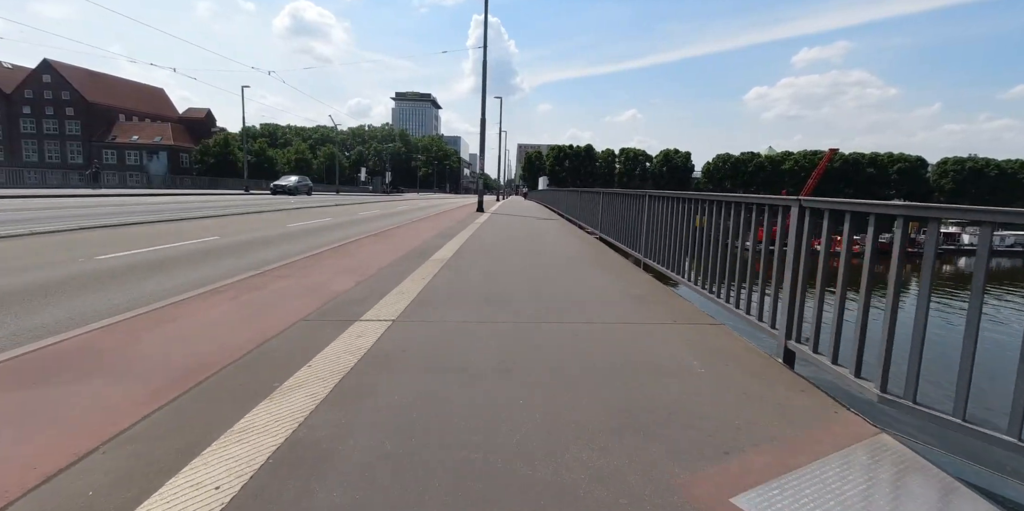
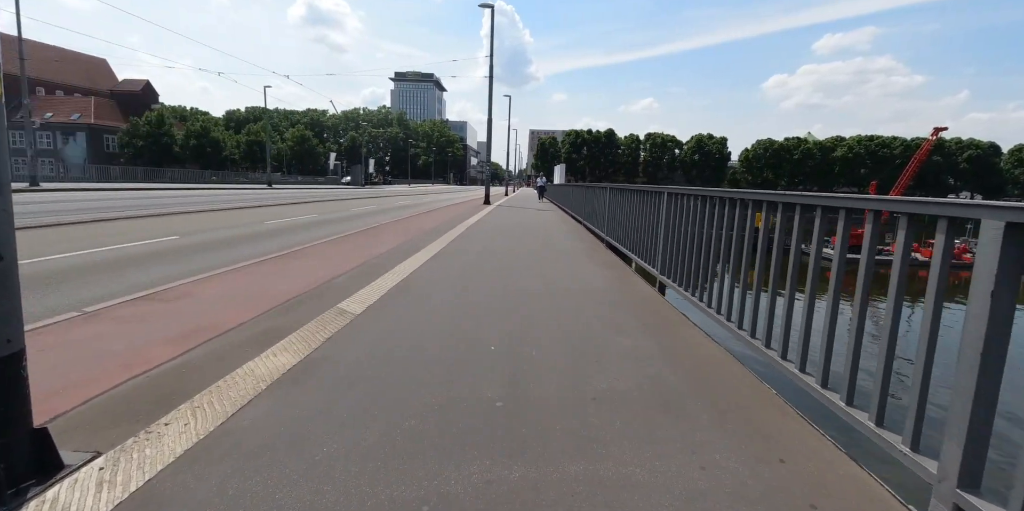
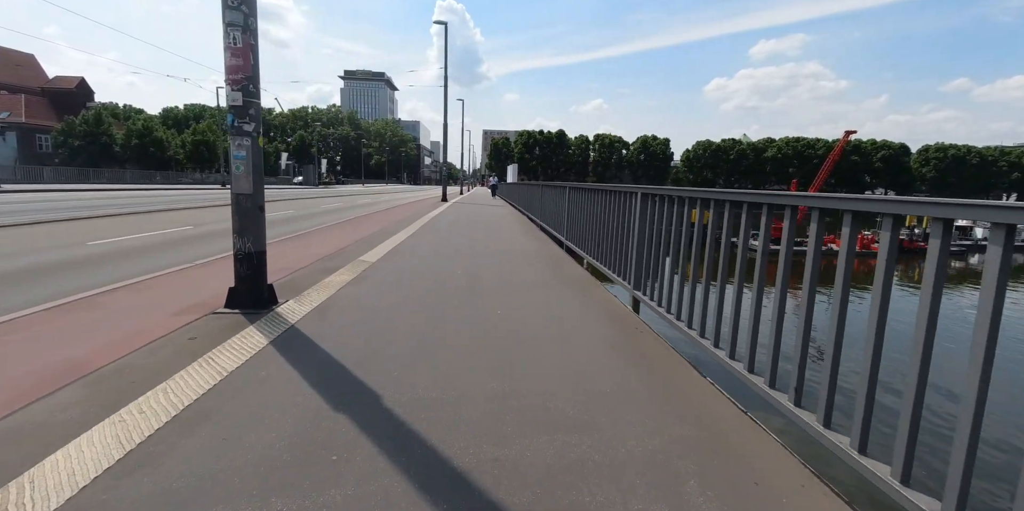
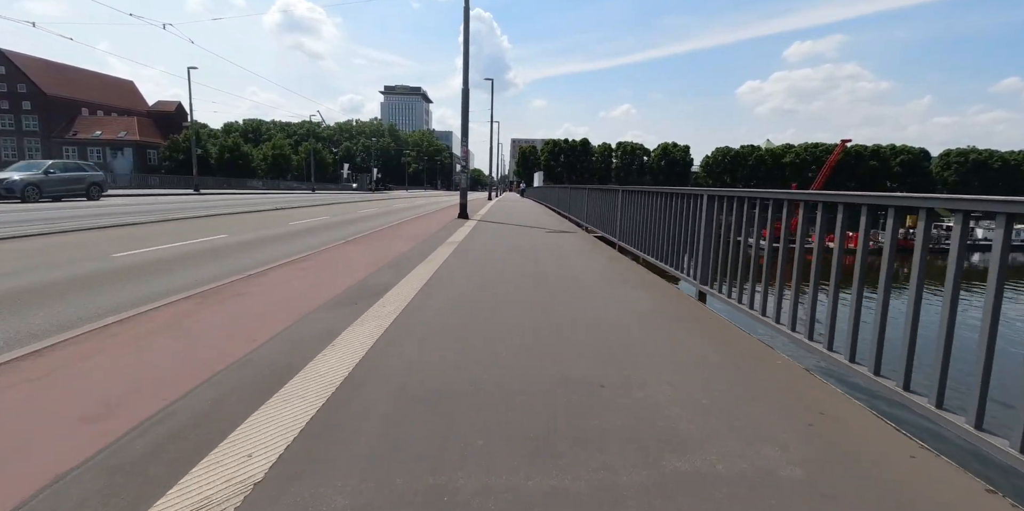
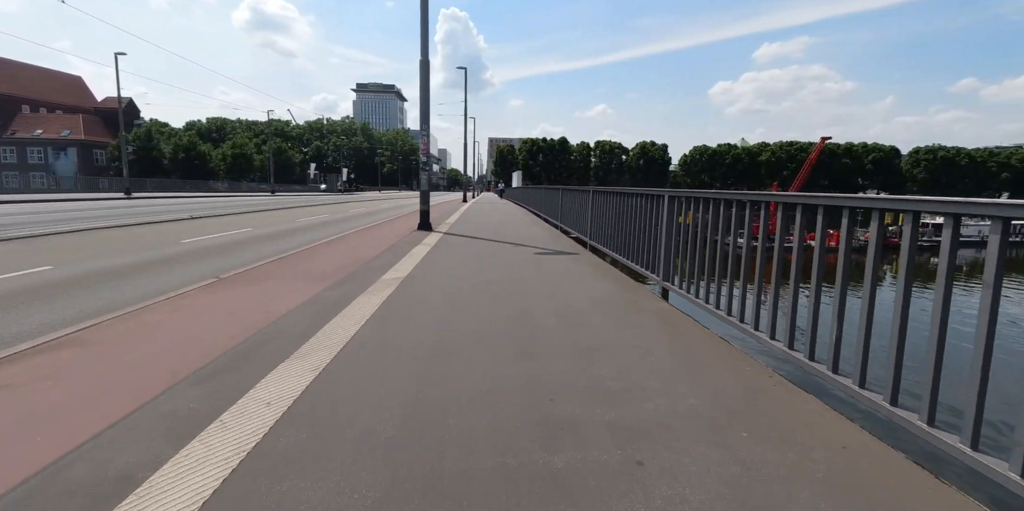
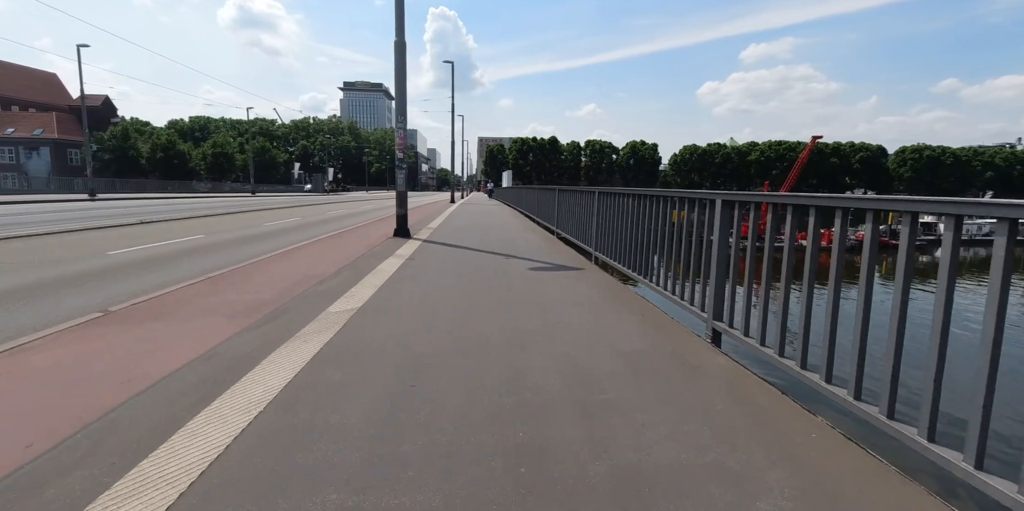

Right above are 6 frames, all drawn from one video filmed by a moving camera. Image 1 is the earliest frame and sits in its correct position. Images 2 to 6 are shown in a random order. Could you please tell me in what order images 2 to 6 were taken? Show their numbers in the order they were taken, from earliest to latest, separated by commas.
4, 5, 6, 3, 2
